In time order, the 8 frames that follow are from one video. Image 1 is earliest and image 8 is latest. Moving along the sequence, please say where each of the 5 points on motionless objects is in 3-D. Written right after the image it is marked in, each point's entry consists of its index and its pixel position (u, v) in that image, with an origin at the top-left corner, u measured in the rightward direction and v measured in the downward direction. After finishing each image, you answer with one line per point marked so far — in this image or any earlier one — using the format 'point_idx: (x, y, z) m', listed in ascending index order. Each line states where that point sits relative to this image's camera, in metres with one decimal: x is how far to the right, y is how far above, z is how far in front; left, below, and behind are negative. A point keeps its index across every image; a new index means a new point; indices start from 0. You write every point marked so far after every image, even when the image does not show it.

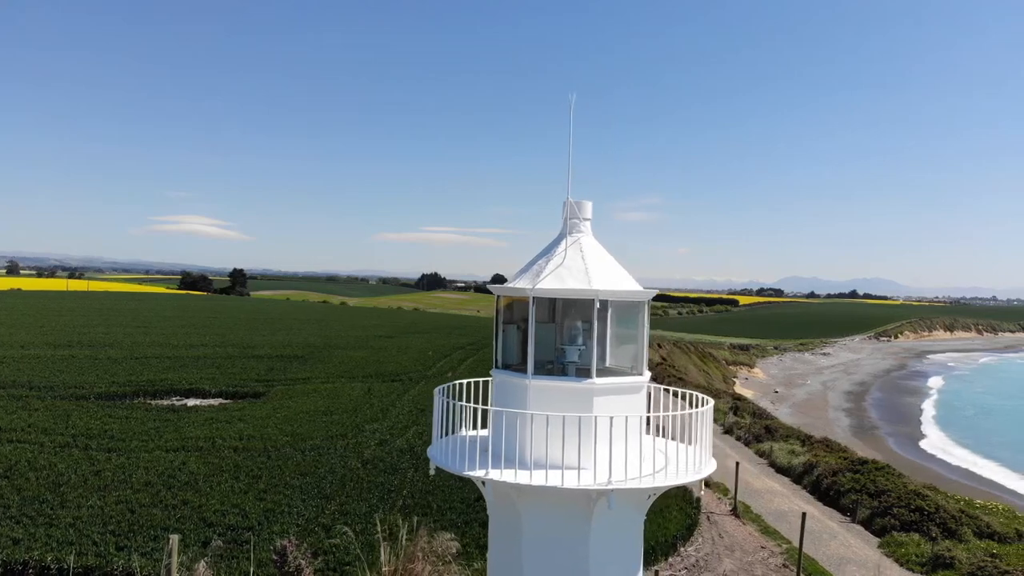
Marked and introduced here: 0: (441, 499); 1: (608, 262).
0: (-1.8, -5.6, +16.9) m
1: (+1.0, +0.3, +7.1) m
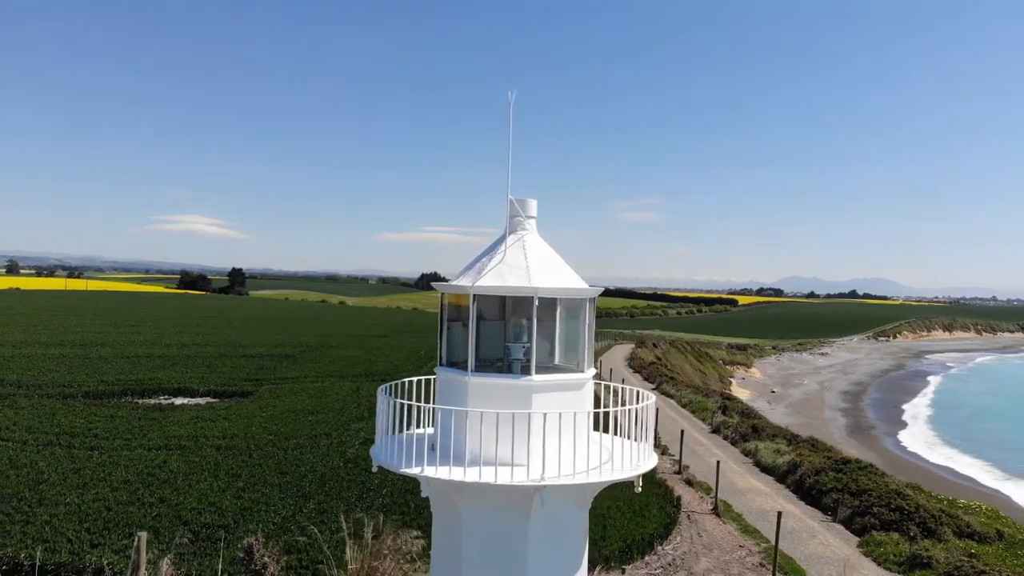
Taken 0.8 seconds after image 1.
0: (-2.4, -5.5, +16.9) m
1: (+0.4, +0.3, +7.1) m
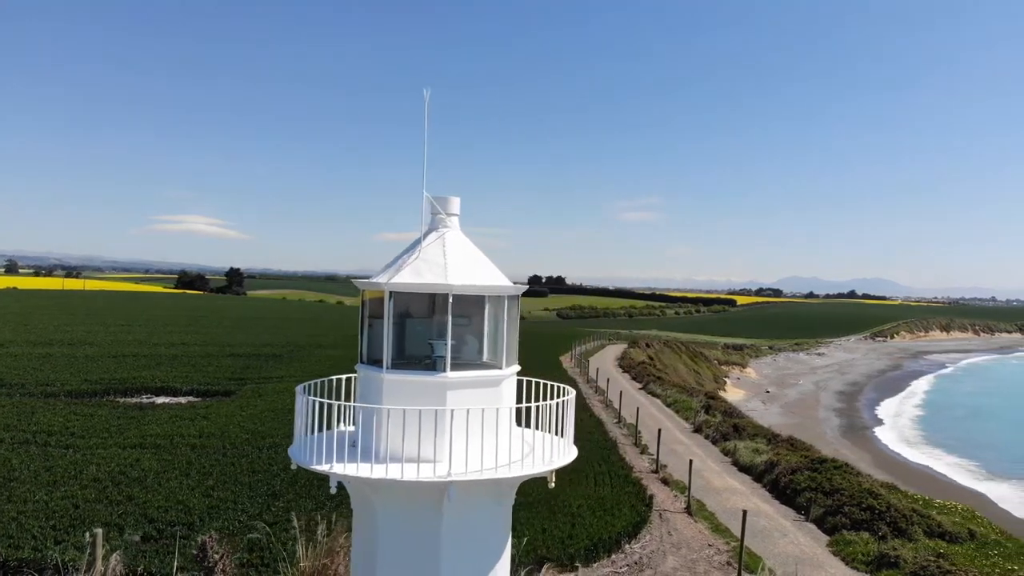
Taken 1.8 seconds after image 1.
0: (-3.2, -5.5, +16.9) m
1: (-0.4, +0.3, +7.2) m
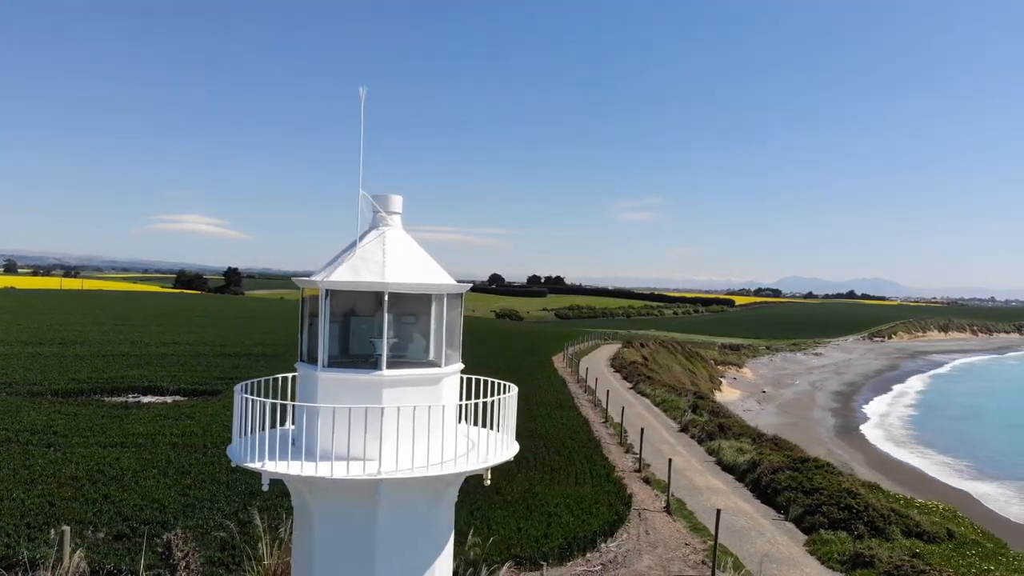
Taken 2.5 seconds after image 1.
0: (-3.8, -5.5, +17.0) m
1: (-1.0, +0.4, +7.2) m
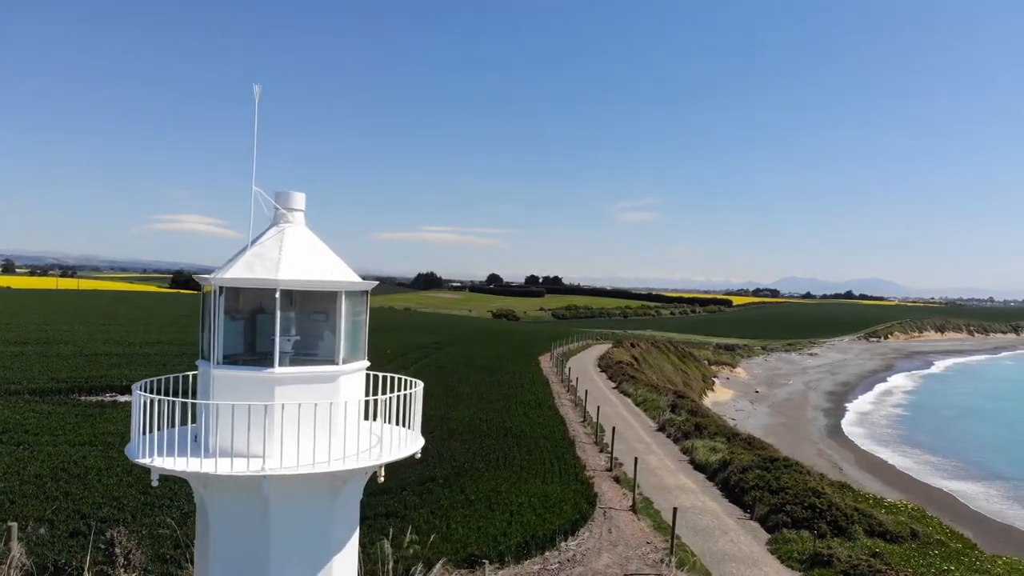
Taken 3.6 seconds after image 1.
0: (-4.9, -5.5, +17.0) m
1: (-2.1, +0.4, +7.2) m
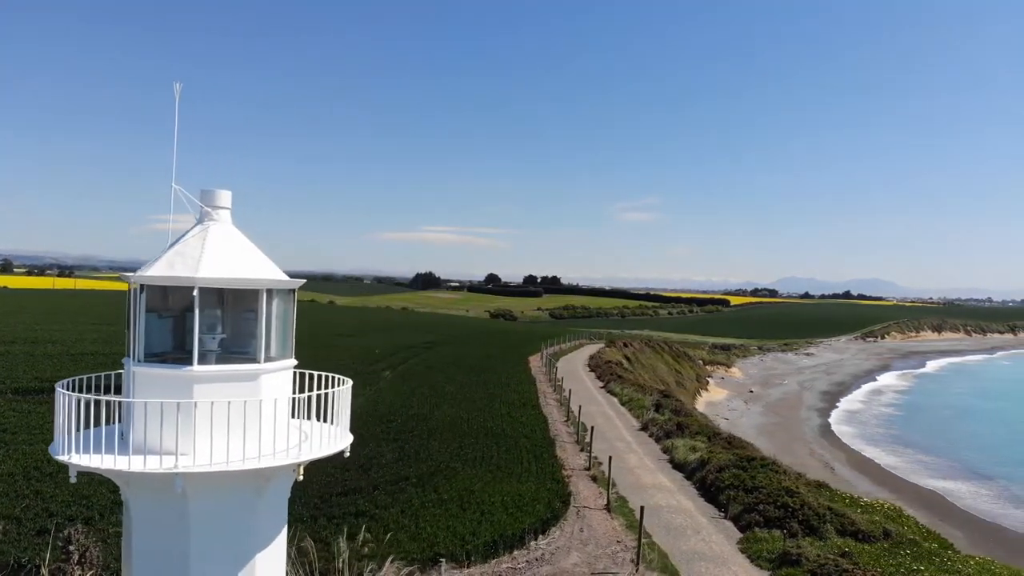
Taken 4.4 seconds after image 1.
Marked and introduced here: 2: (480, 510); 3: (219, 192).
0: (-5.6, -5.4, +17.0) m
1: (-2.9, +0.4, +7.2) m
2: (-0.9, -6.1, +18.3) m
3: (-3.2, +1.1, +7.4) m
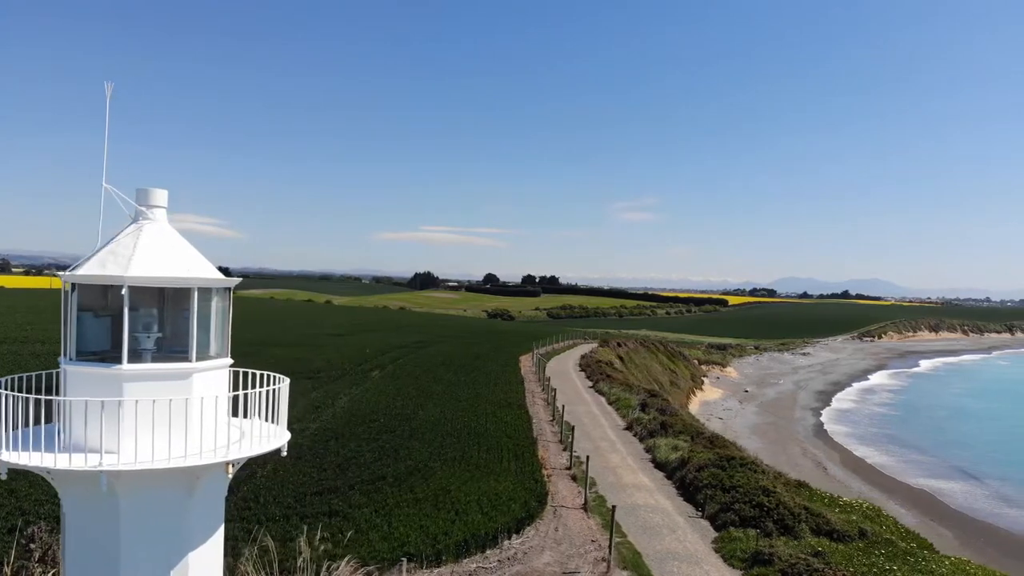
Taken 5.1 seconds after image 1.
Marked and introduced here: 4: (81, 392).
0: (-6.3, -5.4, +17.0) m
1: (-3.6, +0.4, +7.2) m
2: (-1.5, -6.0, +18.3) m
3: (-3.9, +1.1, +7.4) m
4: (-4.3, -1.0, +6.7) m
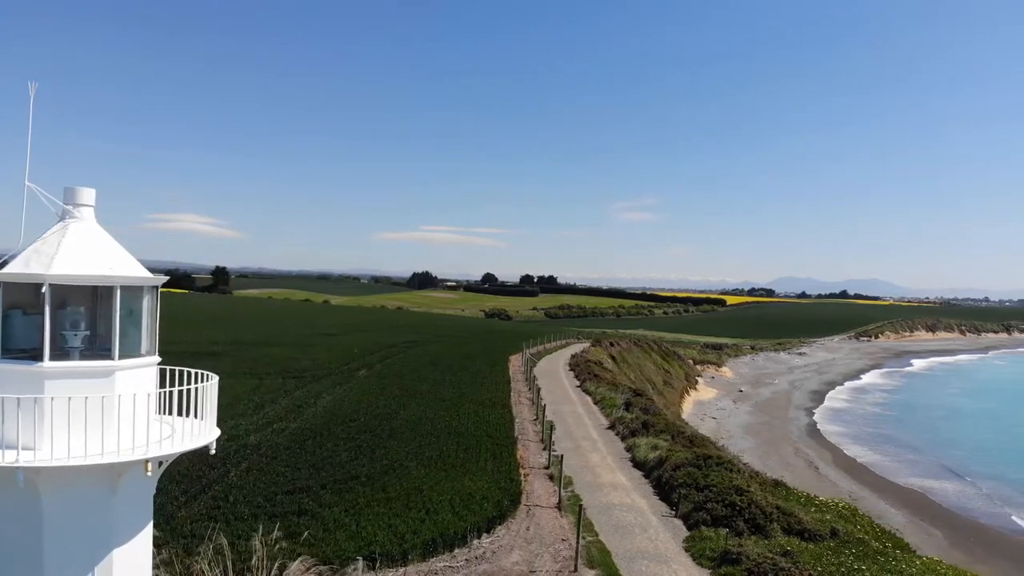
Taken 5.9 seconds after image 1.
0: (-7.1, -5.4, +17.0) m
1: (-4.4, +0.5, +7.3) m
2: (-2.3, -6.0, +18.3) m
3: (-4.7, +1.1, +7.4) m
4: (-5.1, -1.0, +6.7) m
